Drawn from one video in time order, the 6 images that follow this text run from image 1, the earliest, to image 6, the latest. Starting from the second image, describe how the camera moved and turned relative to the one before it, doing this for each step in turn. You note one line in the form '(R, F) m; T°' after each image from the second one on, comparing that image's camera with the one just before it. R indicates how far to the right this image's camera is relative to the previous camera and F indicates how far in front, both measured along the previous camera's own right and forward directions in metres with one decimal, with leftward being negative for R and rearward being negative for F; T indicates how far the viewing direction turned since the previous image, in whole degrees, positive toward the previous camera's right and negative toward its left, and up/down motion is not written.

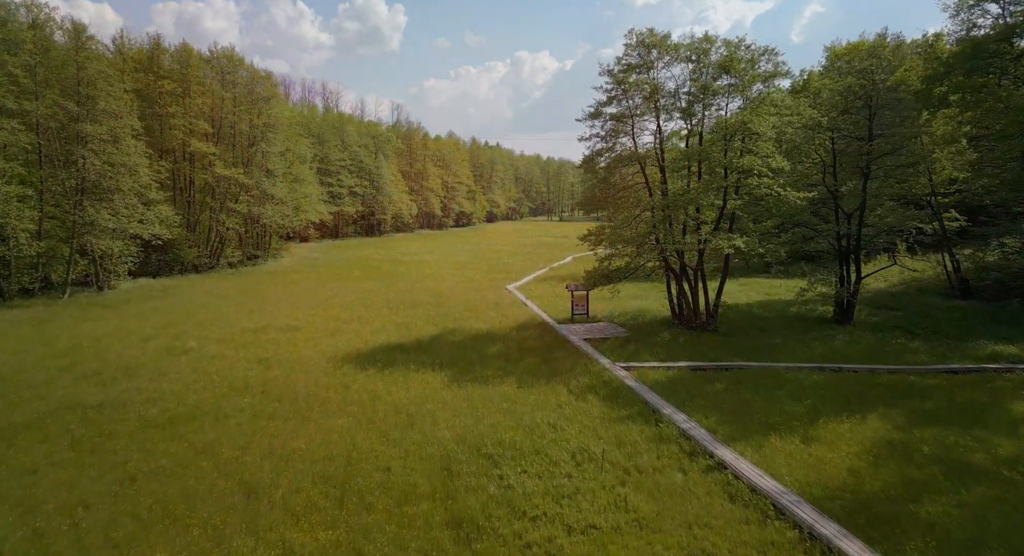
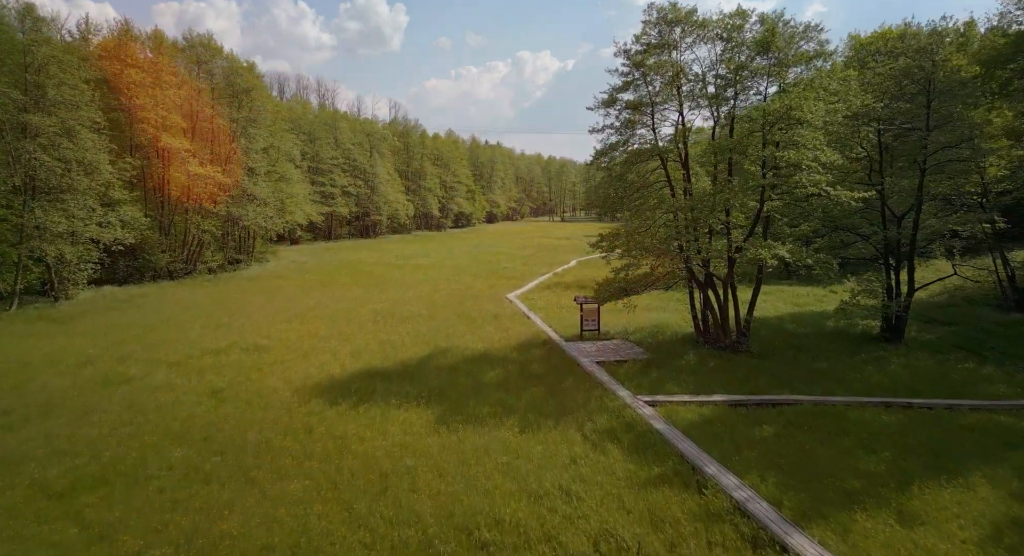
(0.0, +3.2) m; 0°
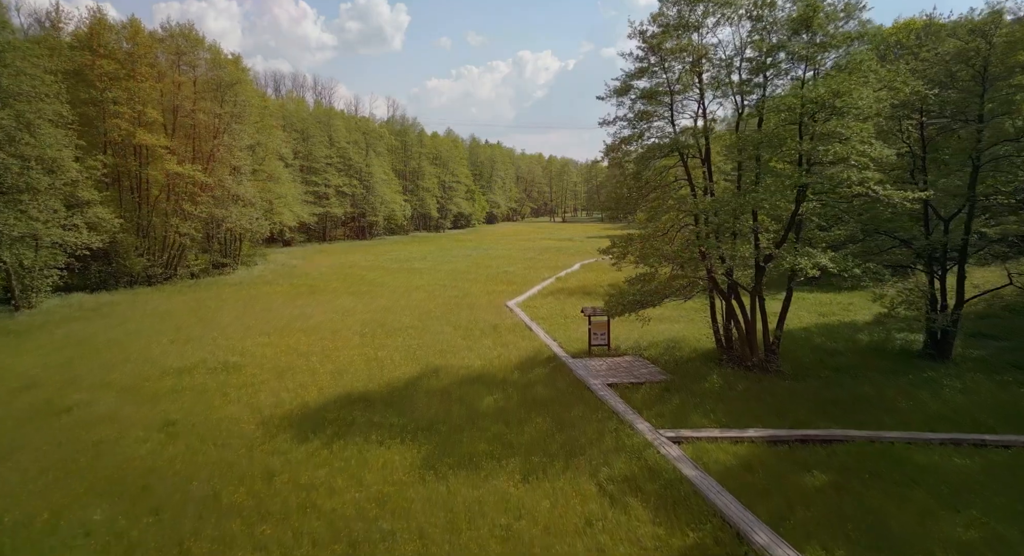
(0.0, +2.3) m; 0°
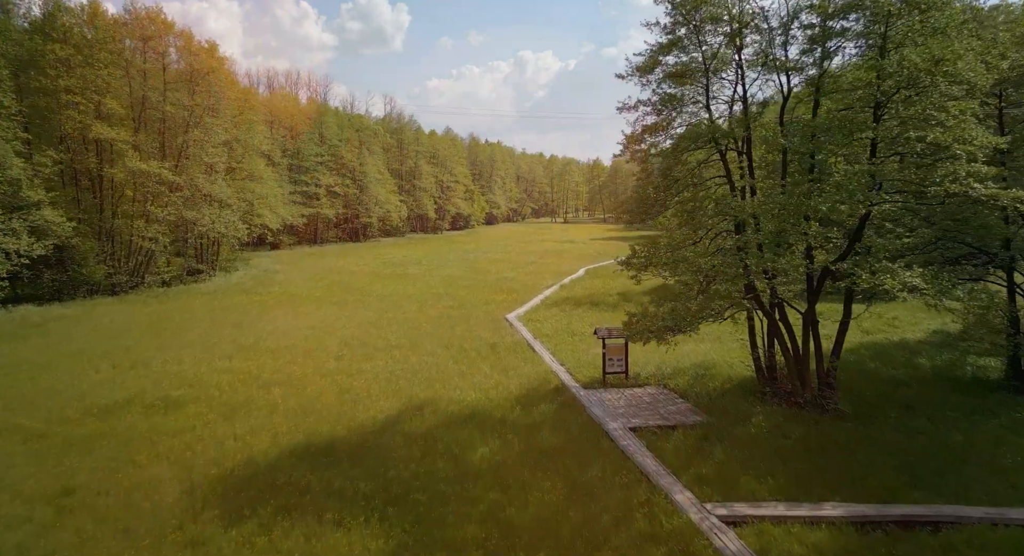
(0.0, +3.3) m; 0°
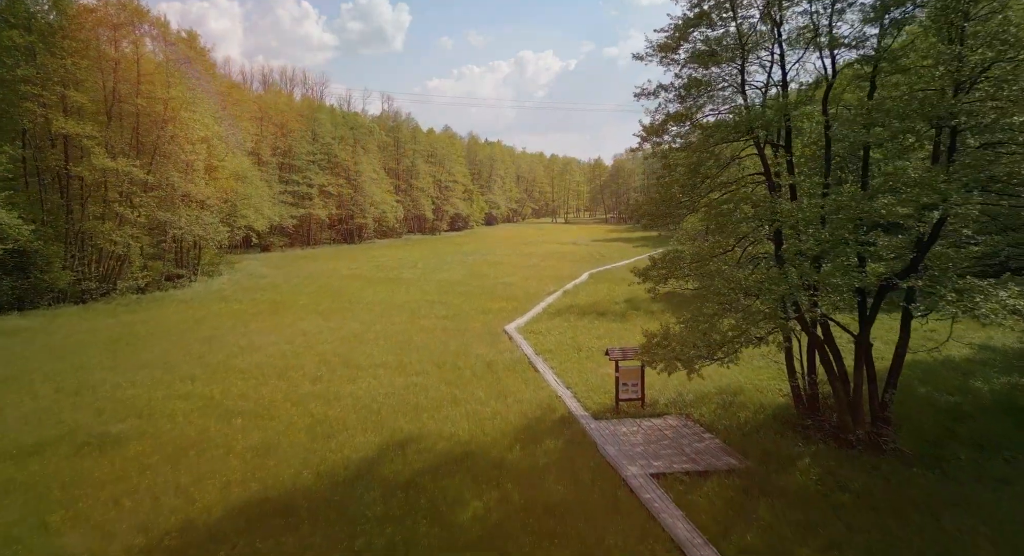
(0.0, +2.3) m; 0°
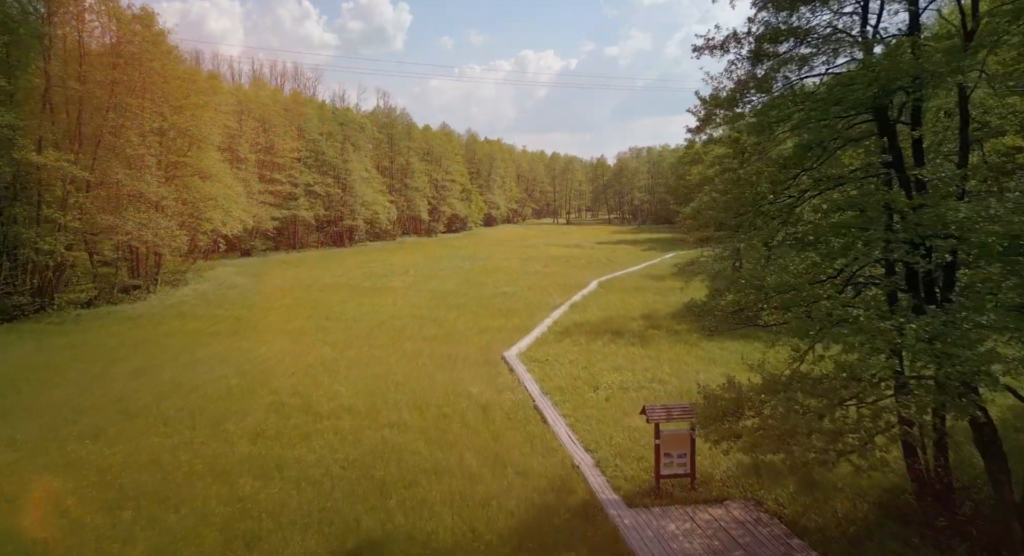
(0.0, +4.2) m; 0°
